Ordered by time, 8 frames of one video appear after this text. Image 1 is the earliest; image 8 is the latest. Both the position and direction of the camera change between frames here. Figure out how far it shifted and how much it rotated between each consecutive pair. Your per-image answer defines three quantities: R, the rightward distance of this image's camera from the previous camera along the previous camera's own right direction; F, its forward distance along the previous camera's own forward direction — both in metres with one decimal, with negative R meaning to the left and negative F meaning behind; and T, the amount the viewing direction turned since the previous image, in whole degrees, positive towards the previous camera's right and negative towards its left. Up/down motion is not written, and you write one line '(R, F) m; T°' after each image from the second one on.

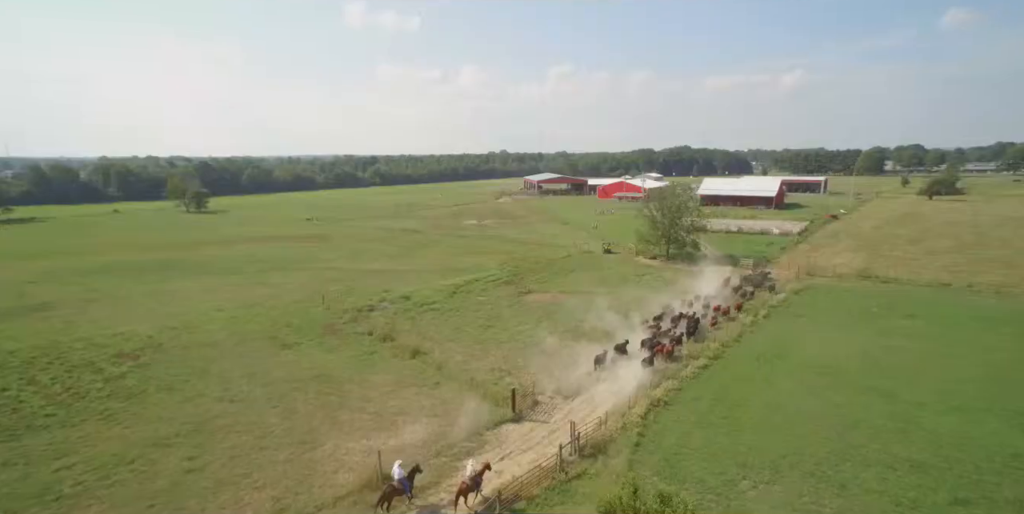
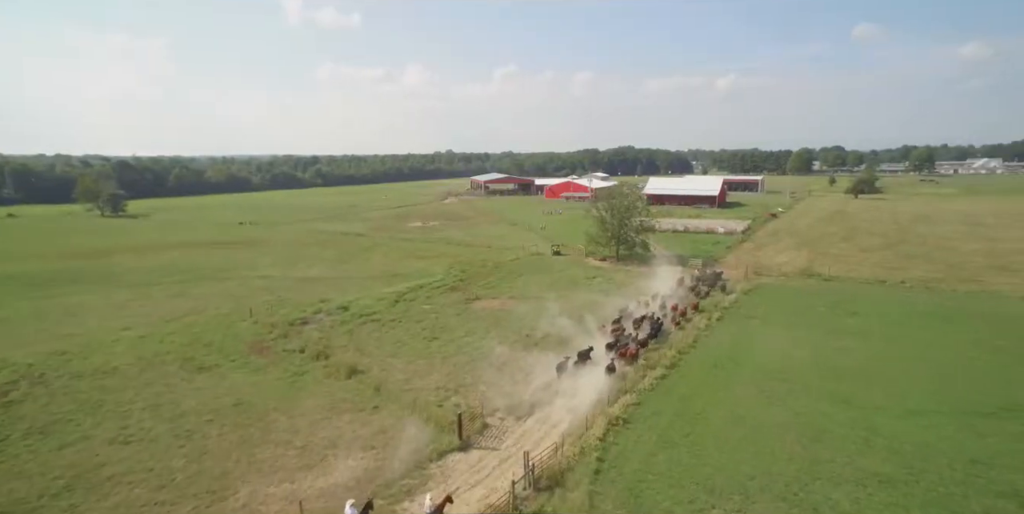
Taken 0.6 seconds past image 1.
(+0.1, +1.4) m; +5°
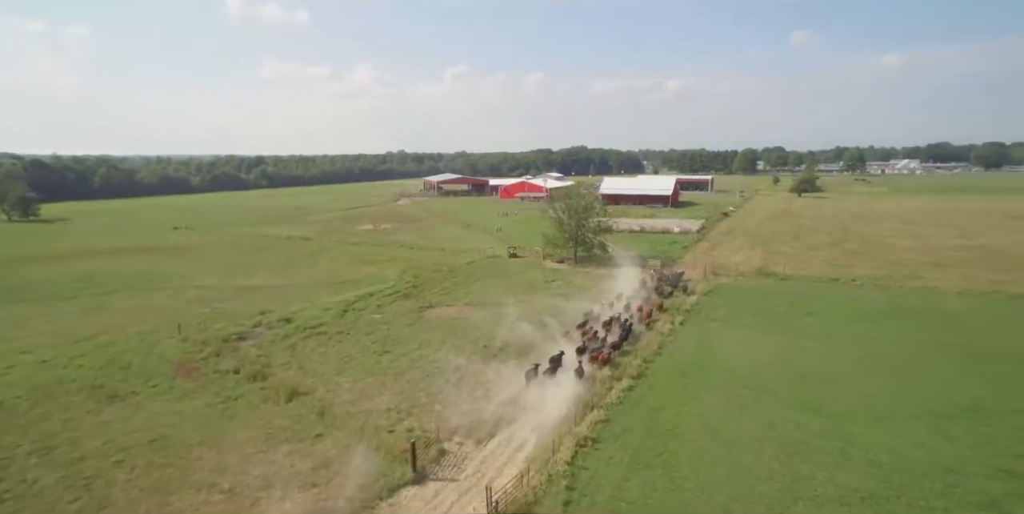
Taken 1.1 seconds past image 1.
(0.0, +1.3) m; +5°
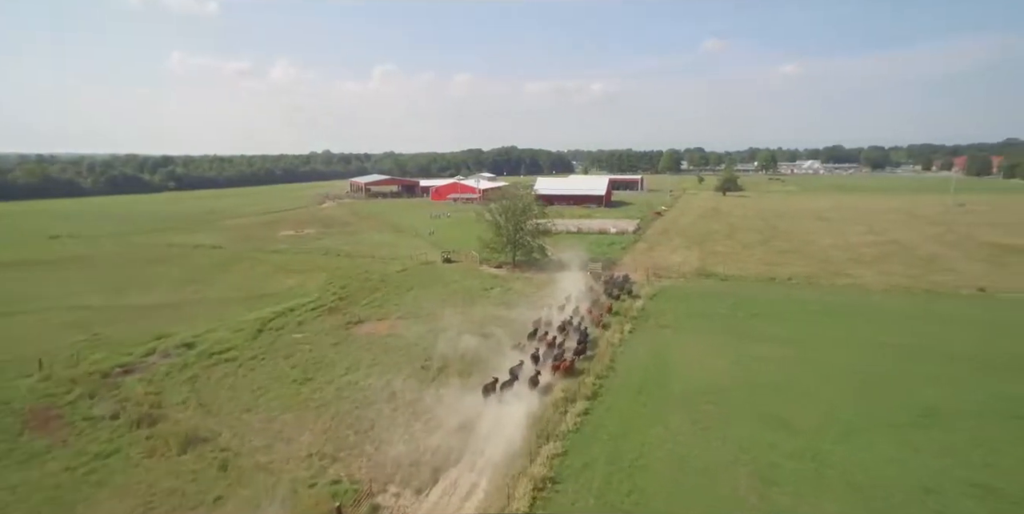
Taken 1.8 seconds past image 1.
(-0.2, +2.0) m; +7°
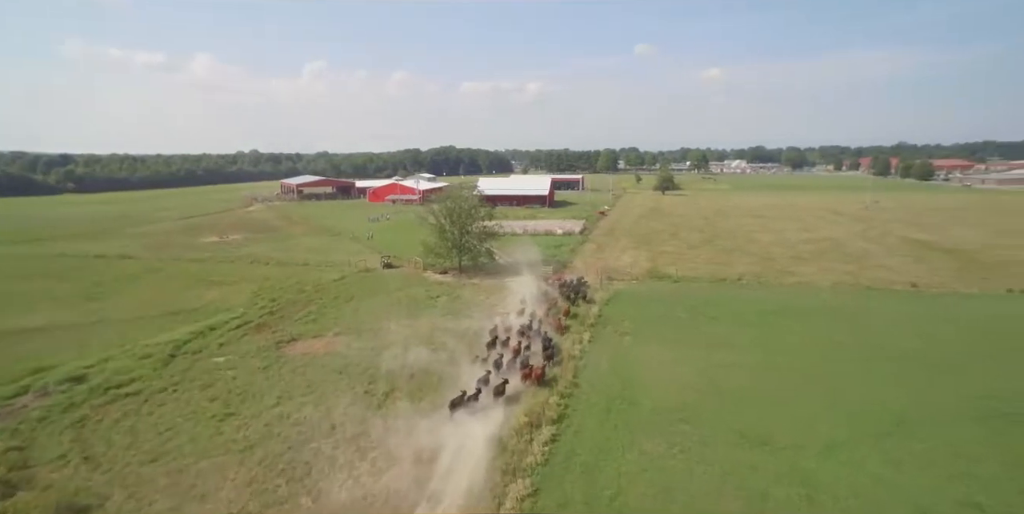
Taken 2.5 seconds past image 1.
(-0.4, +1.7) m; +6°
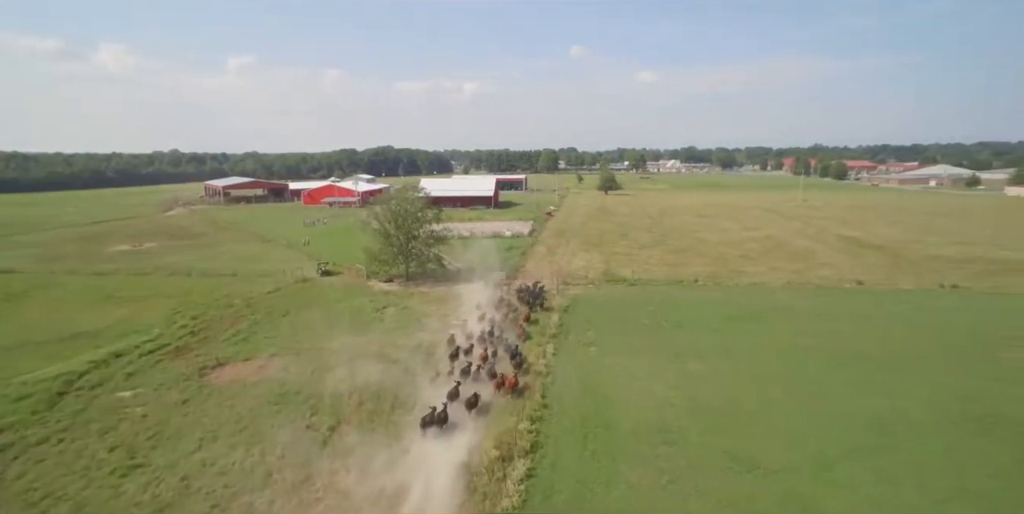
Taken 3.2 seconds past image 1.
(-0.6, +1.7) m; +6°
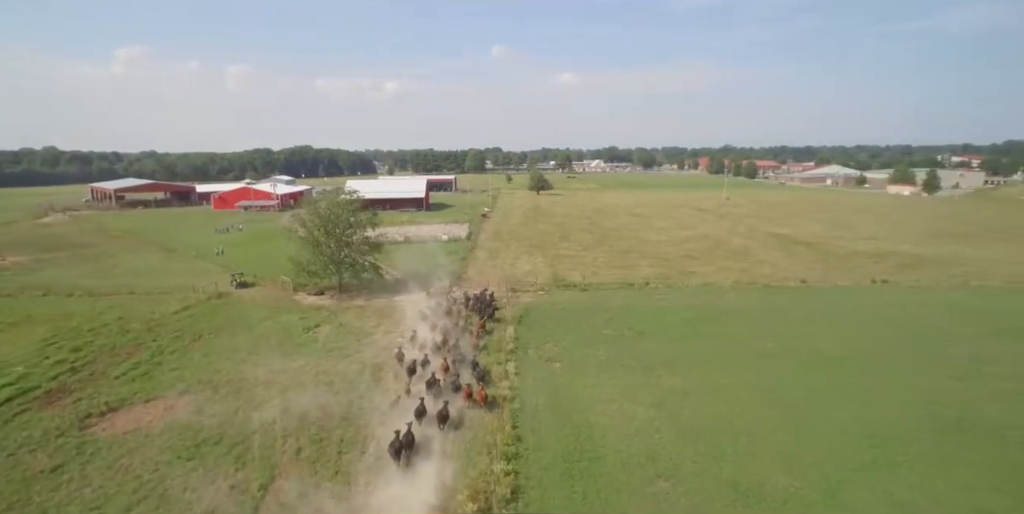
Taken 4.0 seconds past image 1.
(-0.9, +2.1) m; +8°
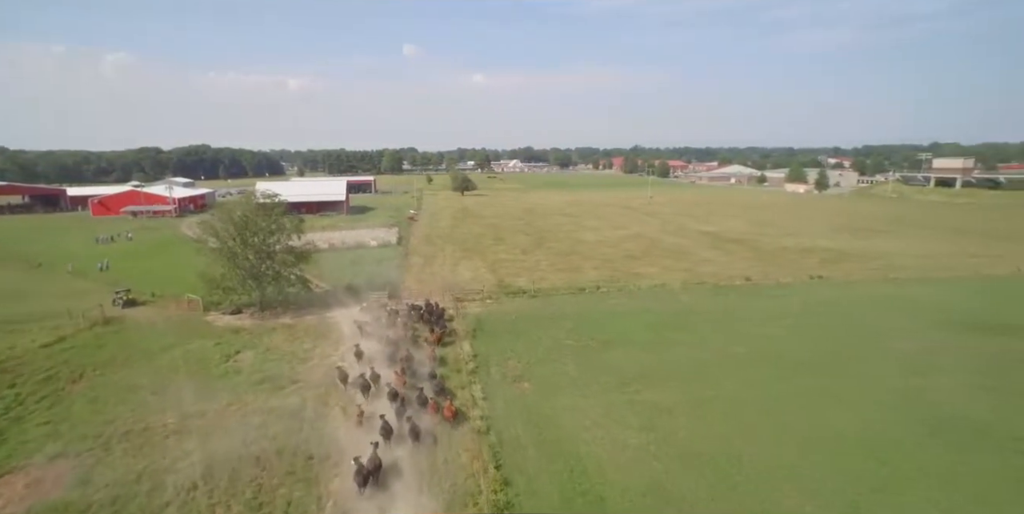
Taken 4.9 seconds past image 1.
(-1.4, +2.1) m; +9°
